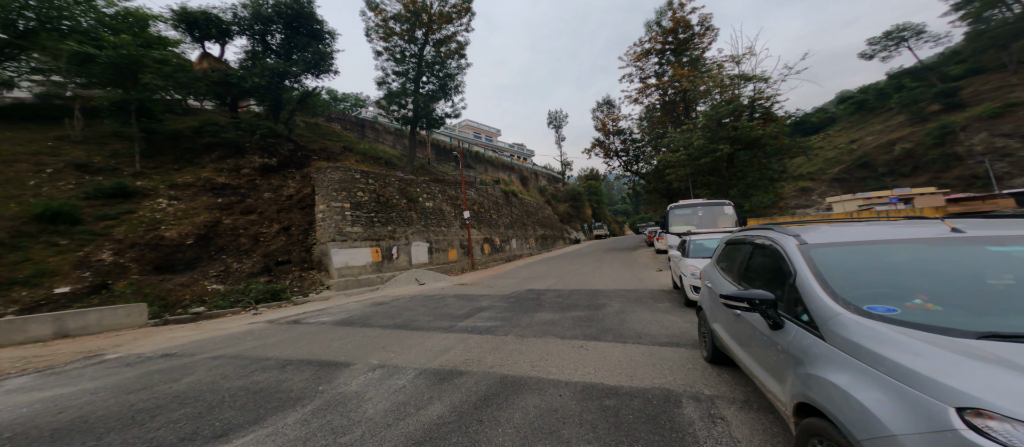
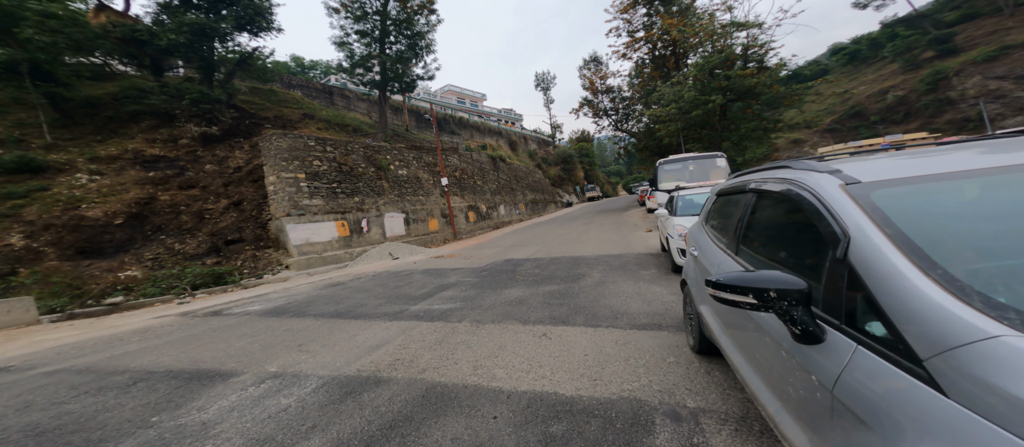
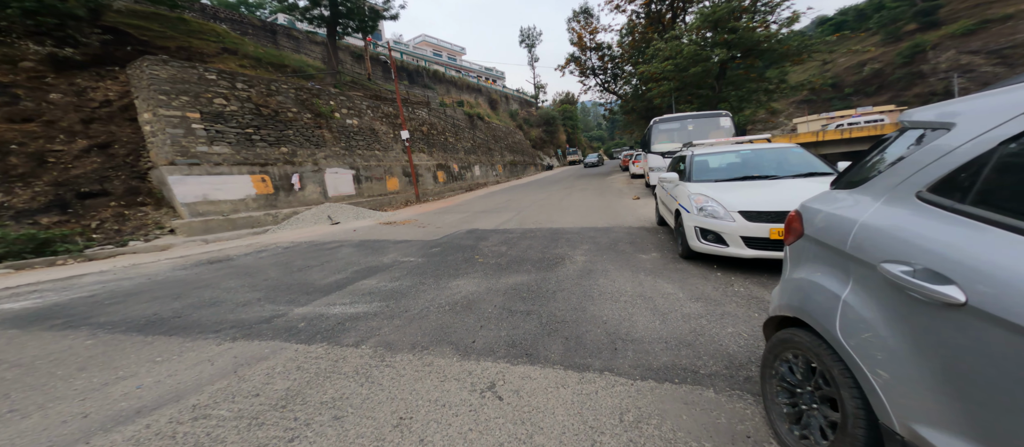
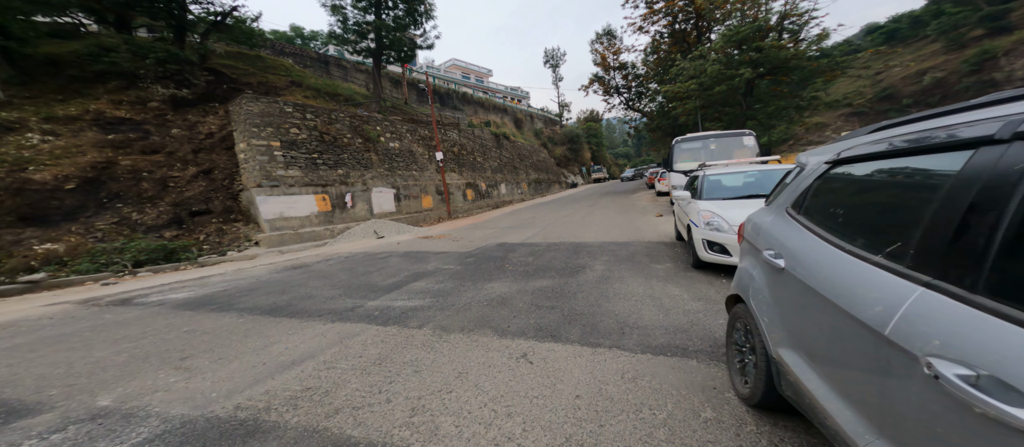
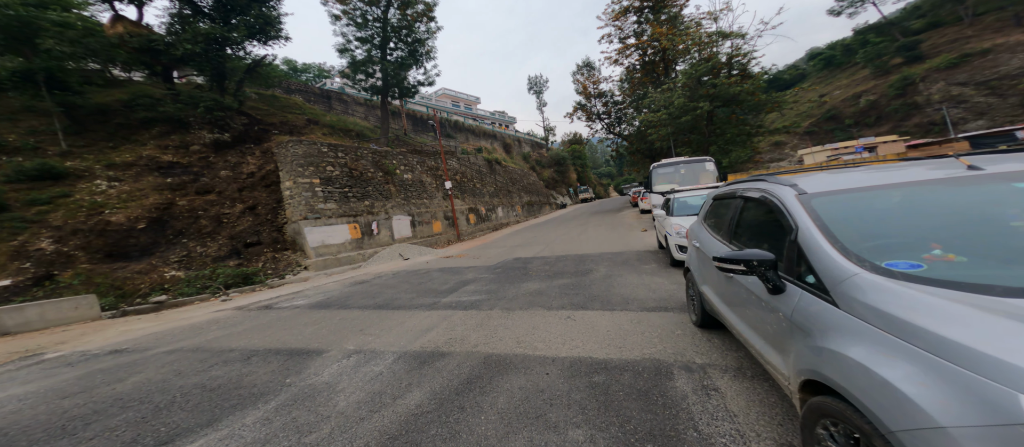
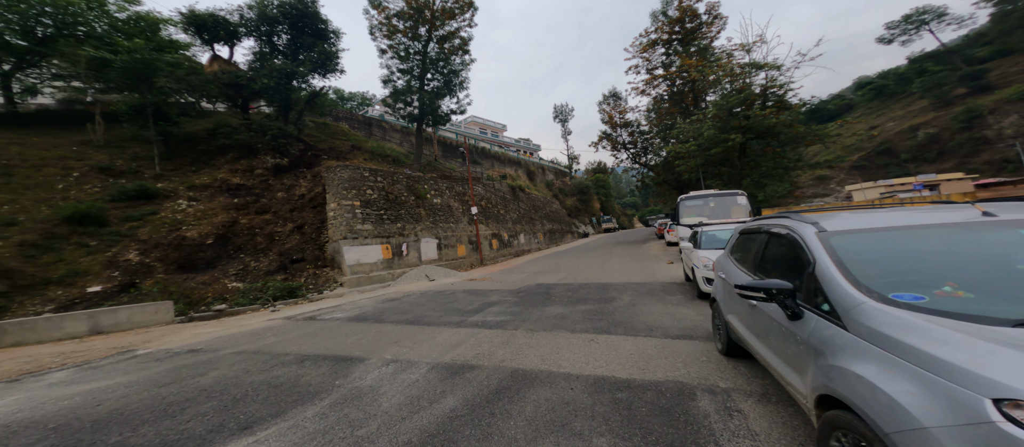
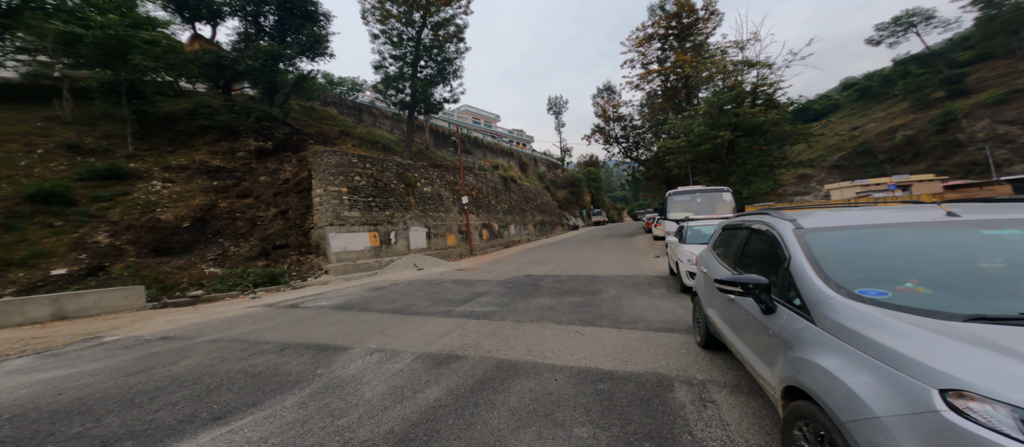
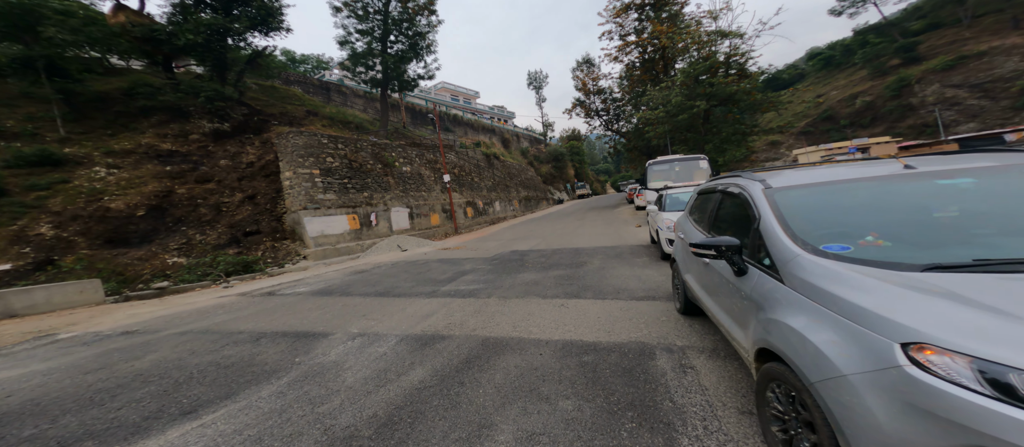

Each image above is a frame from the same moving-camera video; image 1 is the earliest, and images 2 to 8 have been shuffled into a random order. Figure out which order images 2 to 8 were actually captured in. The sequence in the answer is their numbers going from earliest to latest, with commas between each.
6, 7, 8, 5, 2, 4, 3
